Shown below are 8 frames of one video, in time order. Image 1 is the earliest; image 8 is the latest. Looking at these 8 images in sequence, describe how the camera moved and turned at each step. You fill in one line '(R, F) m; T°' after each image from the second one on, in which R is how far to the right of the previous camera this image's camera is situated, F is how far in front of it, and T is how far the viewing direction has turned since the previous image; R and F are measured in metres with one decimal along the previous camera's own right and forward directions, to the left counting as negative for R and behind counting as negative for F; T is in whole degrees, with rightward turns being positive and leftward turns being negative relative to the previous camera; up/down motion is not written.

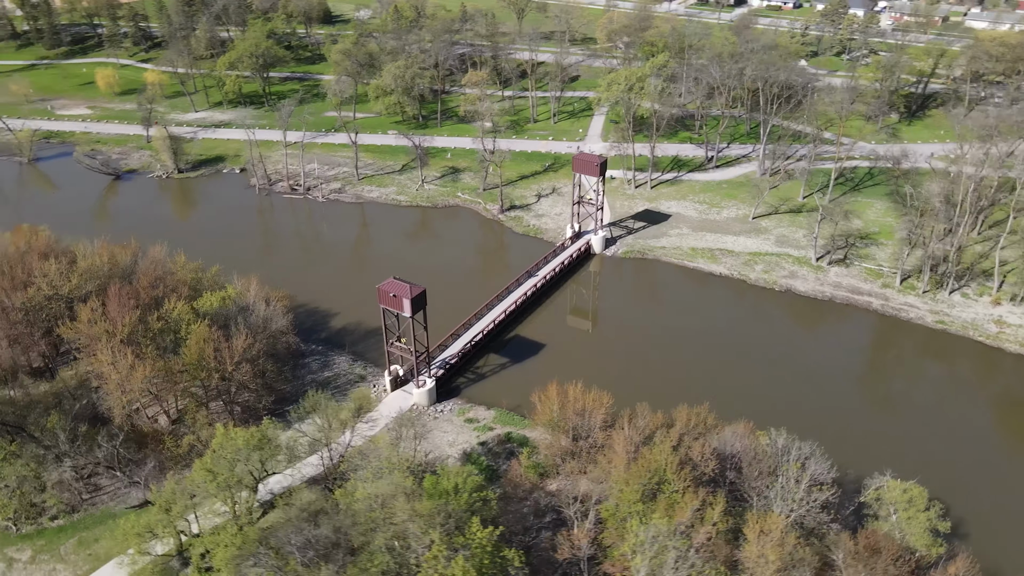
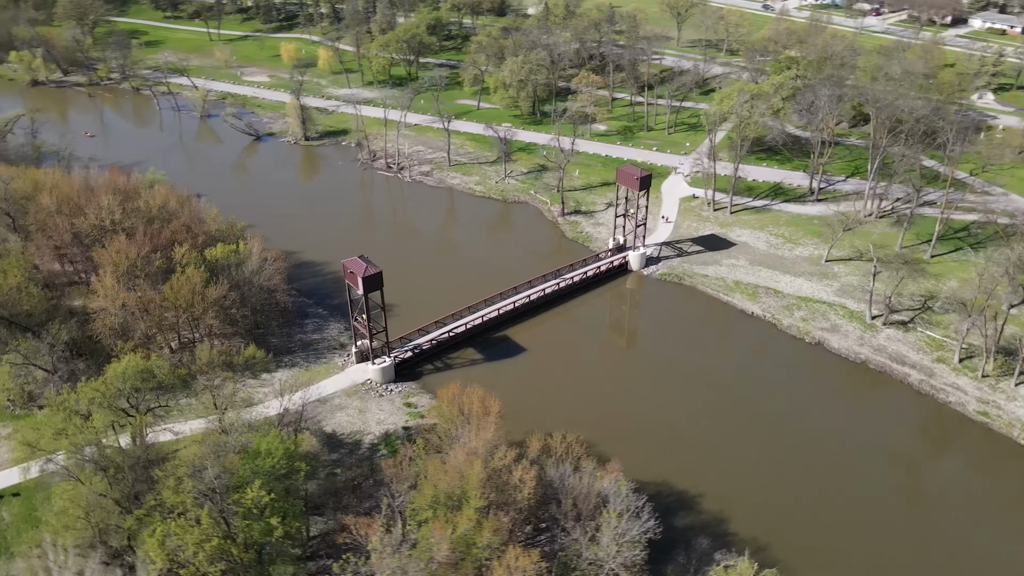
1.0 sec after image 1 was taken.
(+11.2, +1.6) m; -16°
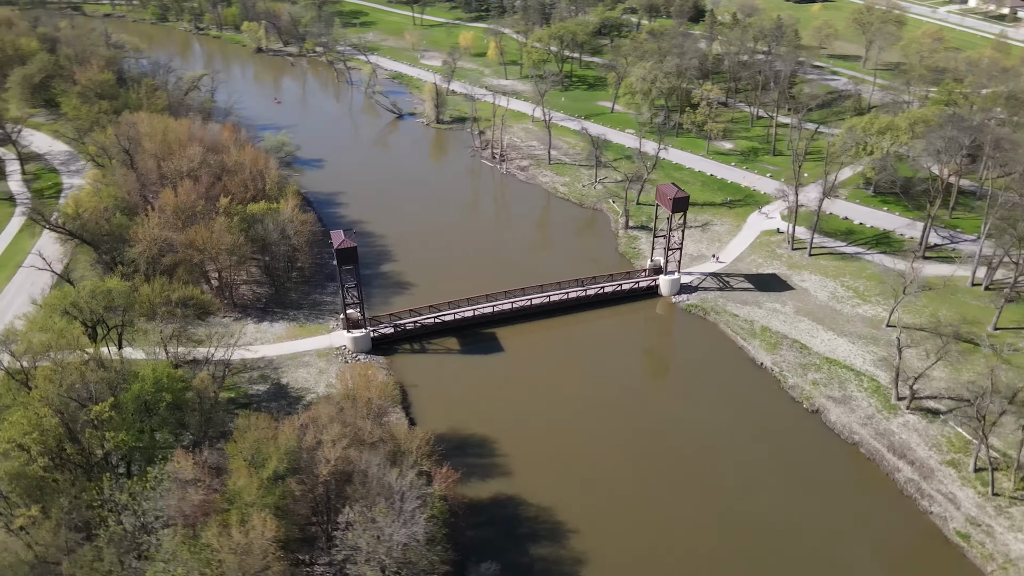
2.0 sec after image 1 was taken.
(+12.1, +1.9) m; -18°
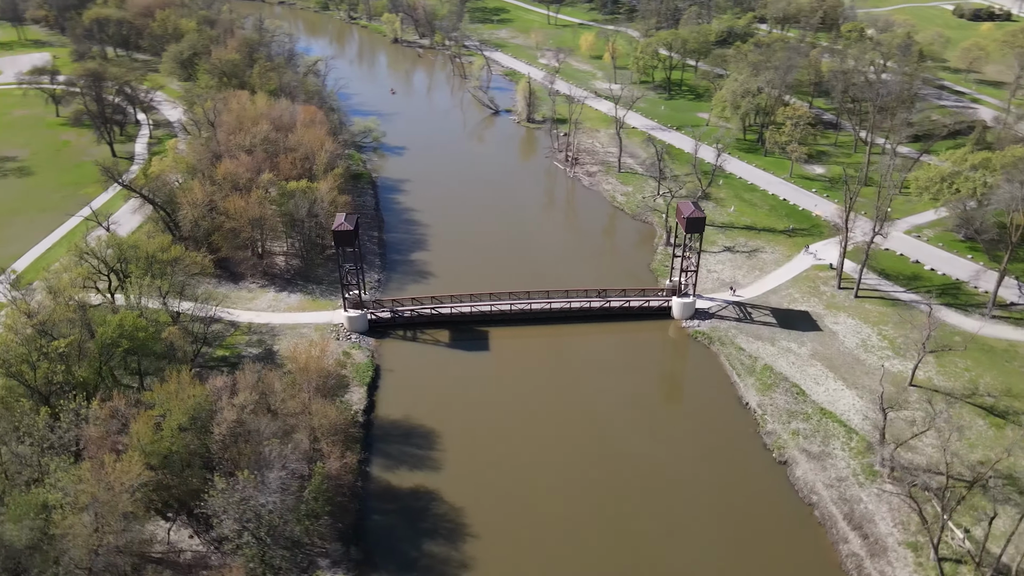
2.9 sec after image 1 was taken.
(+8.5, +0.9) m; -12°
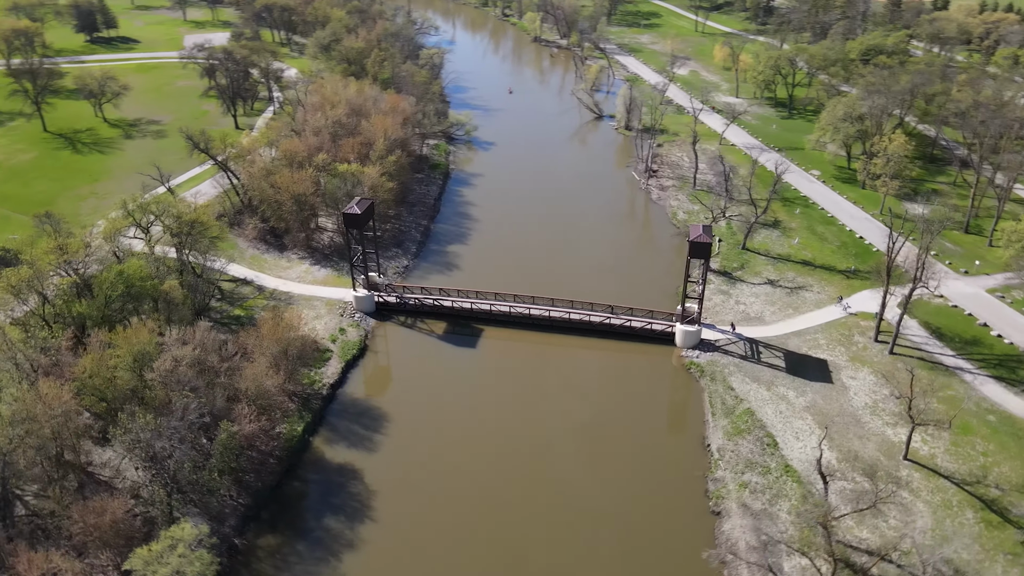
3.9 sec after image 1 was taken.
(+9.1, +1.0) m; -13°
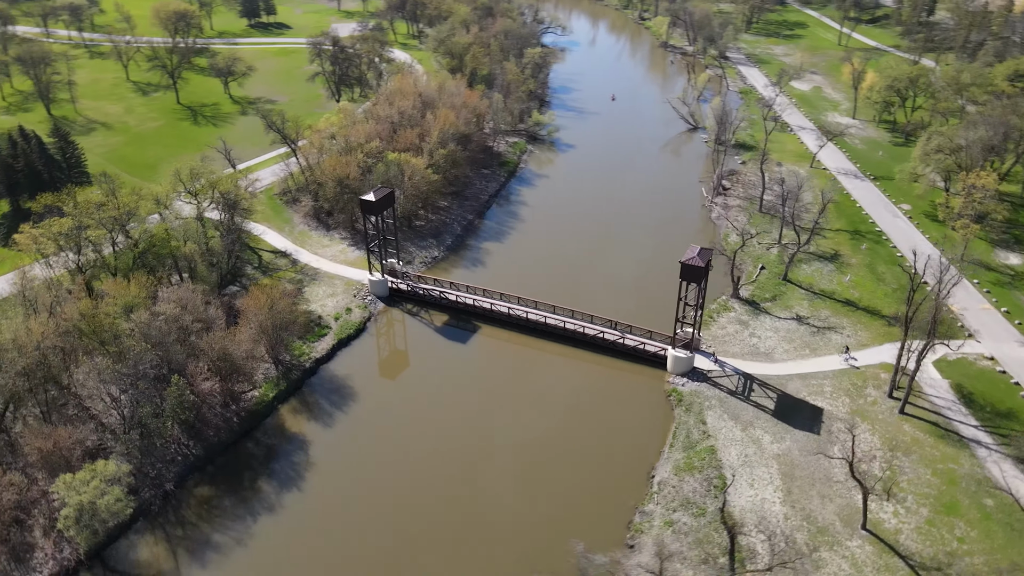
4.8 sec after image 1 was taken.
(+8.2, +0.8) m; -12°
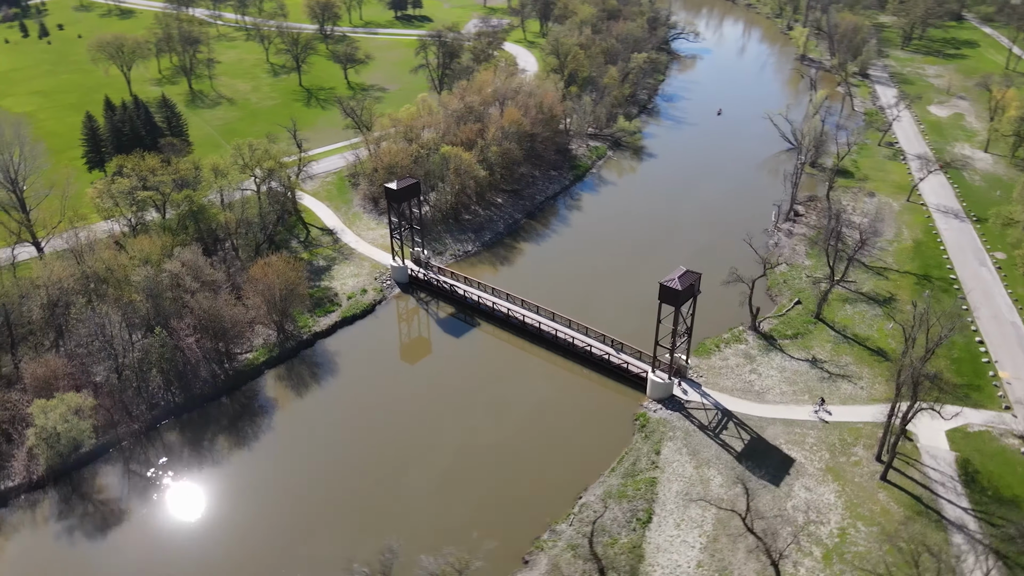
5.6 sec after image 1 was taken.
(+8.4, +0.9) m; -12°
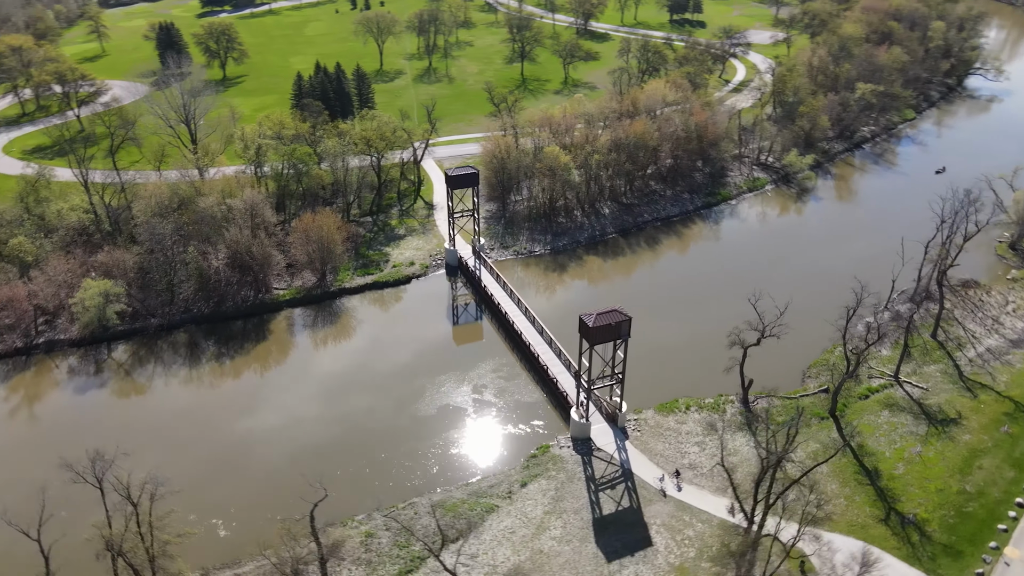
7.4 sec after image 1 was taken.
(+16.2, +3.4) m; -24°
